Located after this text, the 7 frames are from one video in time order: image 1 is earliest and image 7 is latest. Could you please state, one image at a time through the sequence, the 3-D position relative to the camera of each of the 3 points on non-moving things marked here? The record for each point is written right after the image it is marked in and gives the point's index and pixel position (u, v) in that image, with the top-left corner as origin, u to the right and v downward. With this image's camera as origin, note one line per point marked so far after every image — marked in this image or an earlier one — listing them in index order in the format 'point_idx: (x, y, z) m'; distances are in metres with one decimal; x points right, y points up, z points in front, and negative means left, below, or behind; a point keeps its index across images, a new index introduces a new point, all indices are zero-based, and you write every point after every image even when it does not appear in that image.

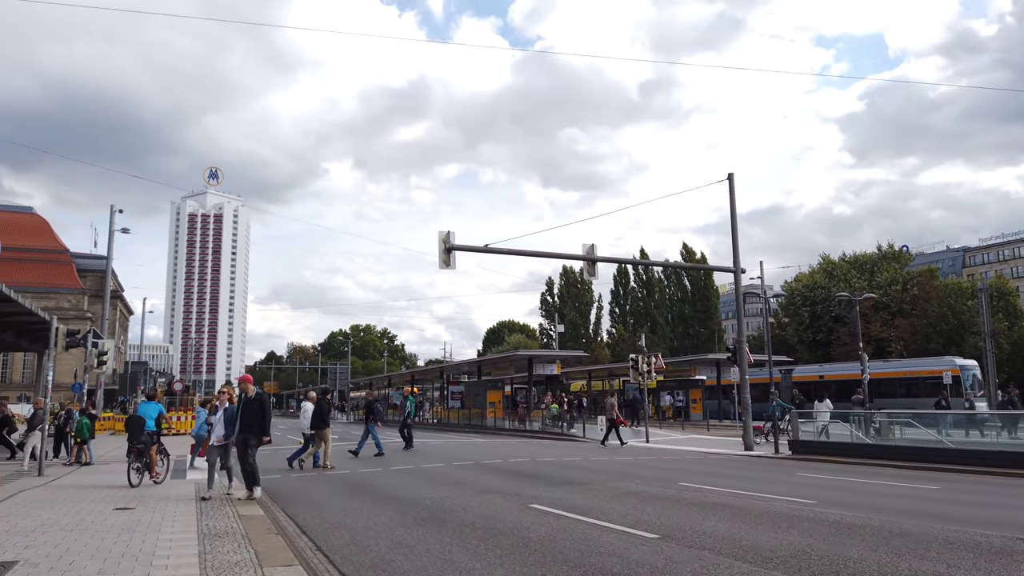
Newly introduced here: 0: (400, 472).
0: (-2.4, -4.1, +16.7) m
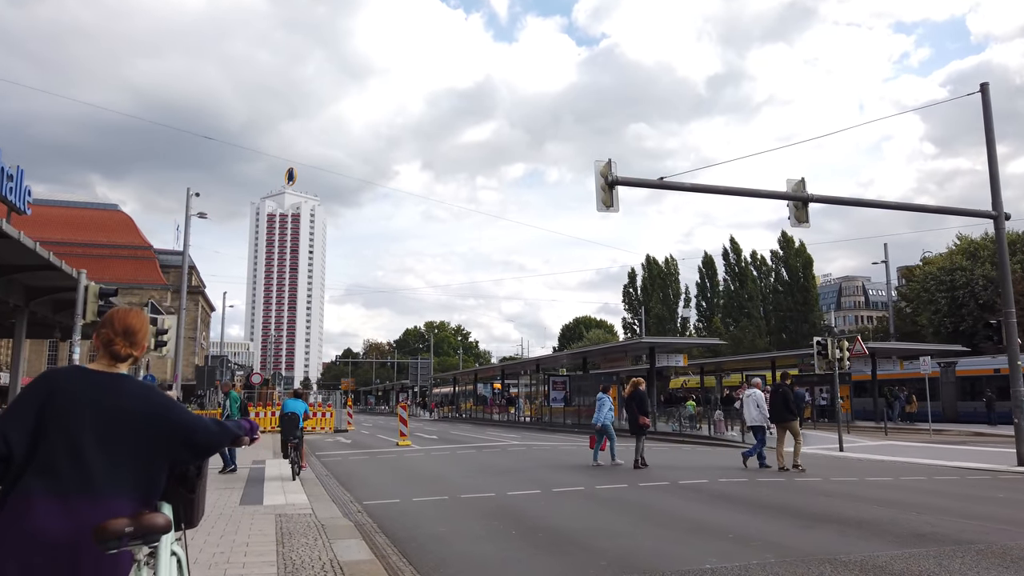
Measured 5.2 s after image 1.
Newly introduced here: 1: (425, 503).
0: (+0.9, -3.1, +11.2) m
1: (-1.2, -3.0, +10.6) m
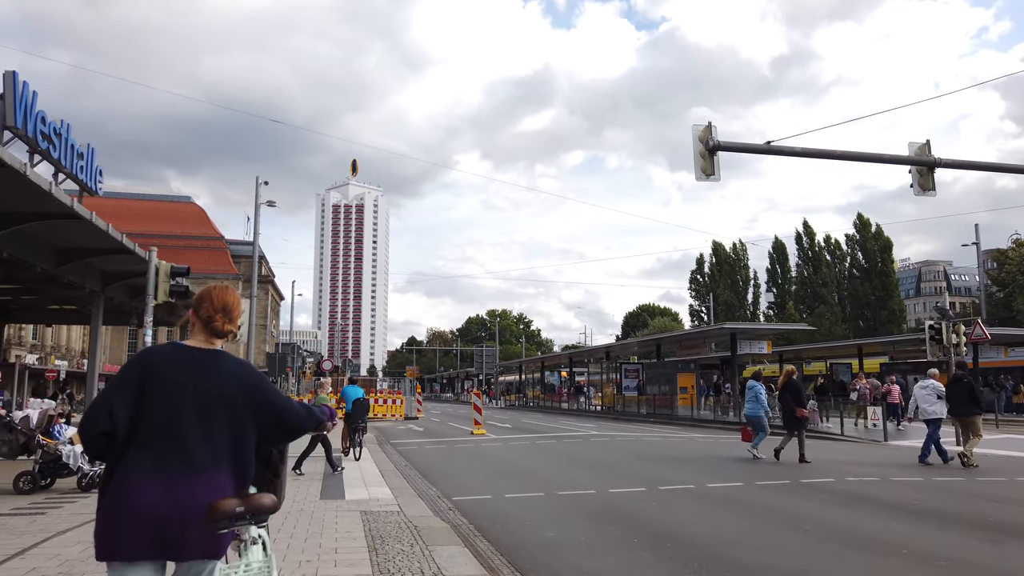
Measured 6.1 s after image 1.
0: (+2.3, -2.8, +10.1) m
1: (+0.1, -2.7, +9.5) m
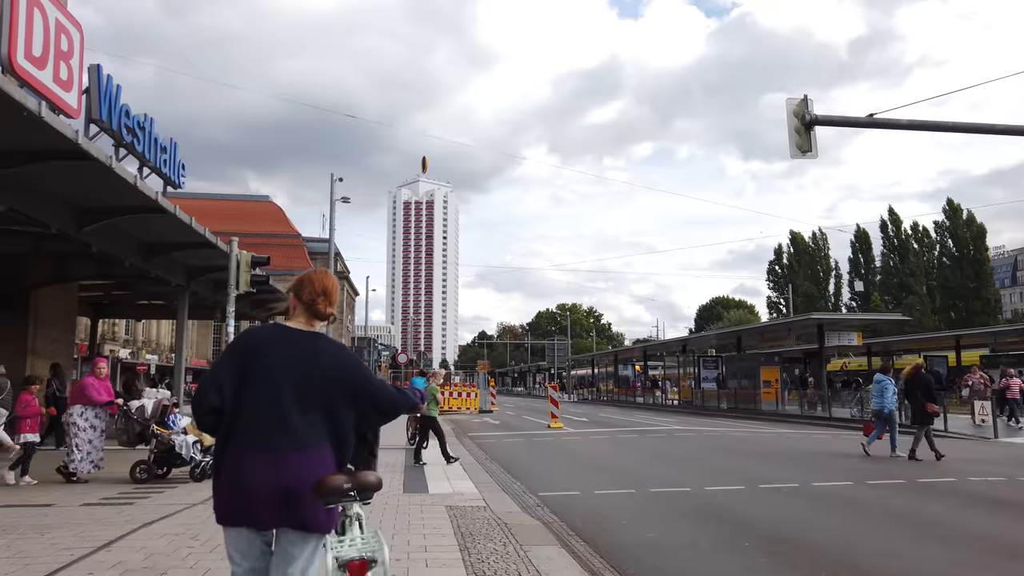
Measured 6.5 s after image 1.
0: (+3.4, -2.5, +9.3) m
1: (+1.2, -2.5, +9.0) m
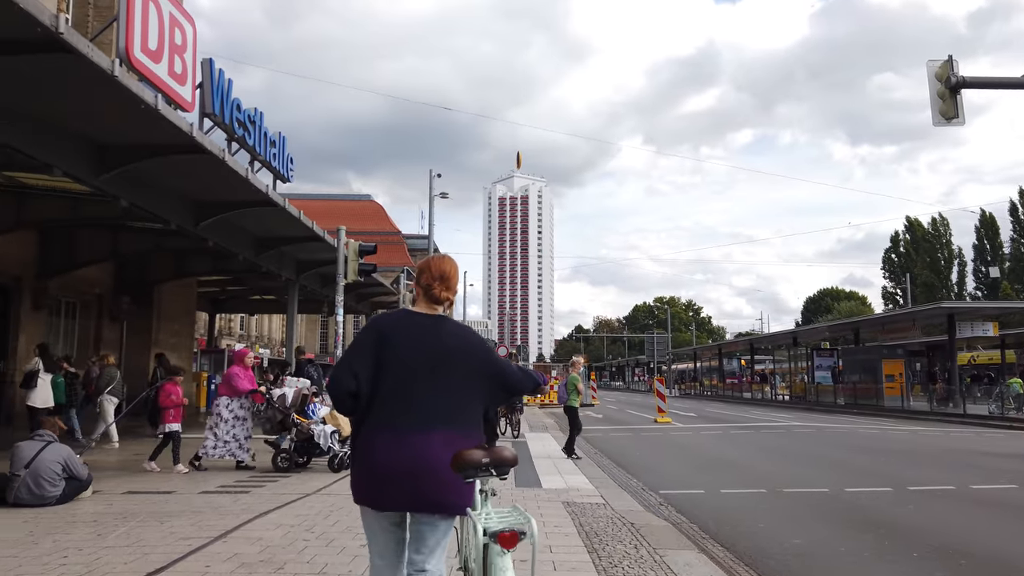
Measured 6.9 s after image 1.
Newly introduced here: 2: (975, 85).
0: (+4.8, -2.3, +8.3) m
1: (+2.5, -2.3, +8.3) m
2: (+6.9, +3.0, +11.2) m
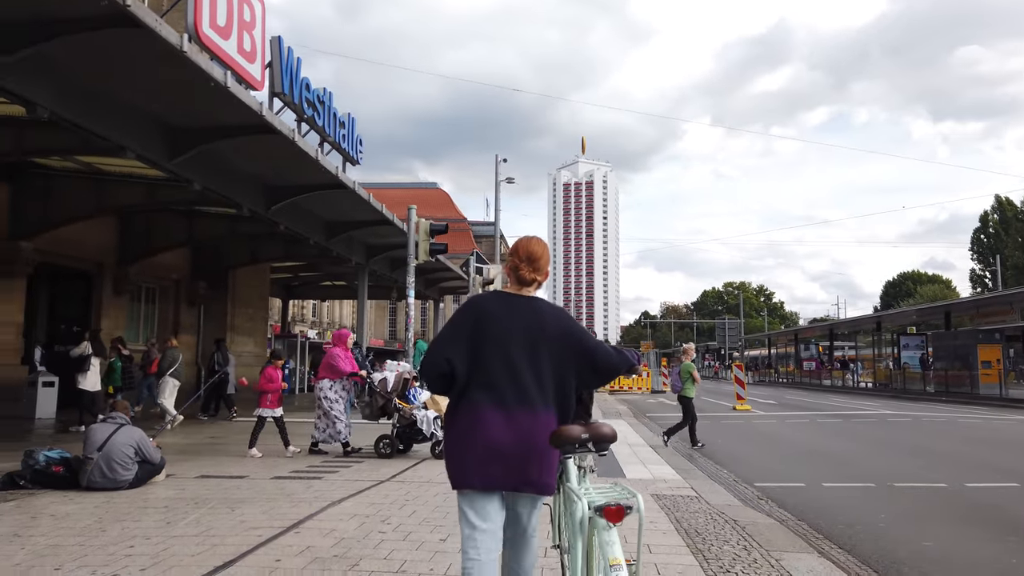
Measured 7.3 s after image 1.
0: (+5.6, -2.0, +7.4) m
1: (+3.4, -2.1, +7.6) m
2: (+8.0, +3.4, +10.0) m
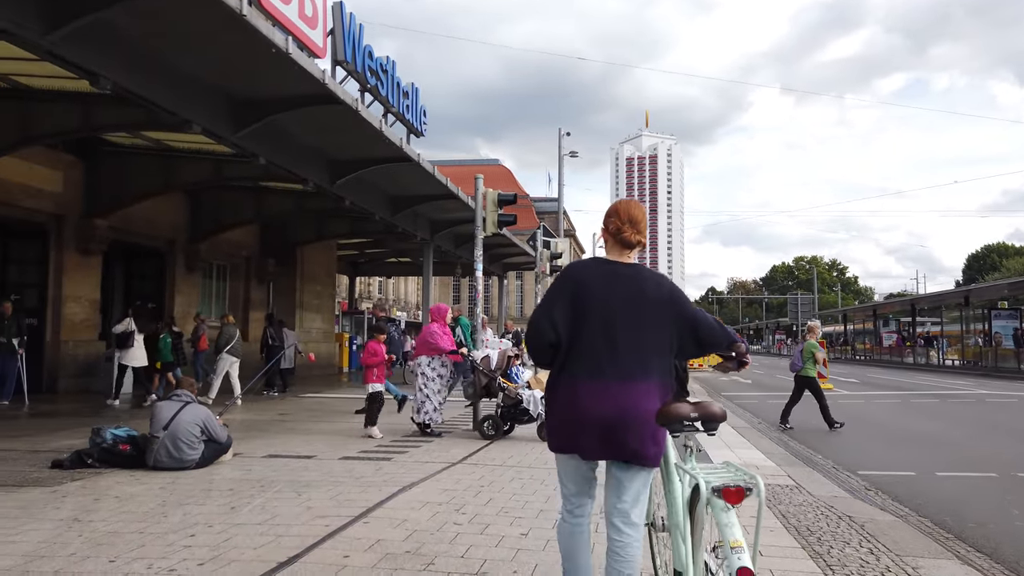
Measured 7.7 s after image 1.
0: (+6.3, -1.7, +6.4) m
1: (+4.1, -1.8, +6.8) m
2: (+8.9, +3.7, +8.6) m
